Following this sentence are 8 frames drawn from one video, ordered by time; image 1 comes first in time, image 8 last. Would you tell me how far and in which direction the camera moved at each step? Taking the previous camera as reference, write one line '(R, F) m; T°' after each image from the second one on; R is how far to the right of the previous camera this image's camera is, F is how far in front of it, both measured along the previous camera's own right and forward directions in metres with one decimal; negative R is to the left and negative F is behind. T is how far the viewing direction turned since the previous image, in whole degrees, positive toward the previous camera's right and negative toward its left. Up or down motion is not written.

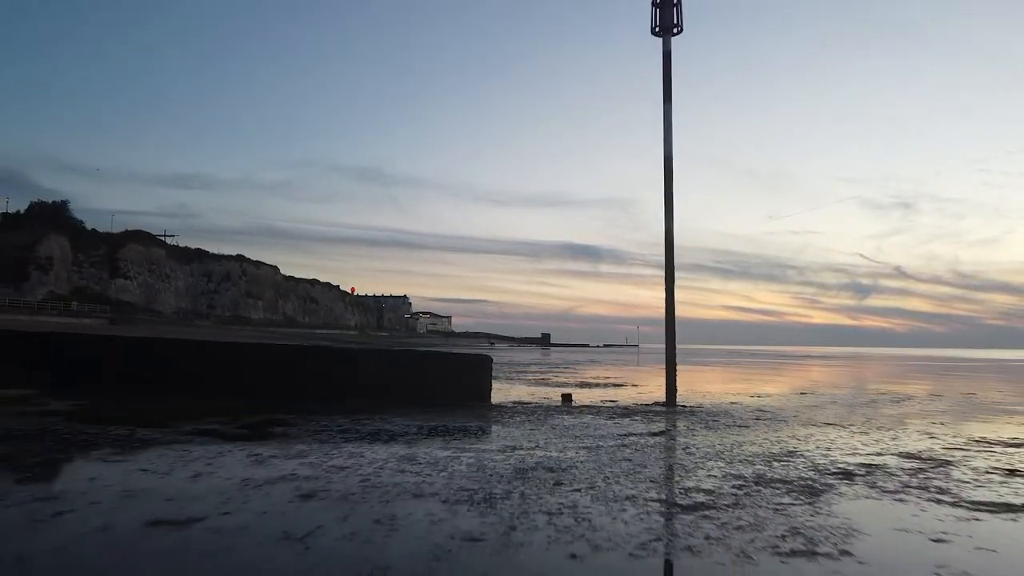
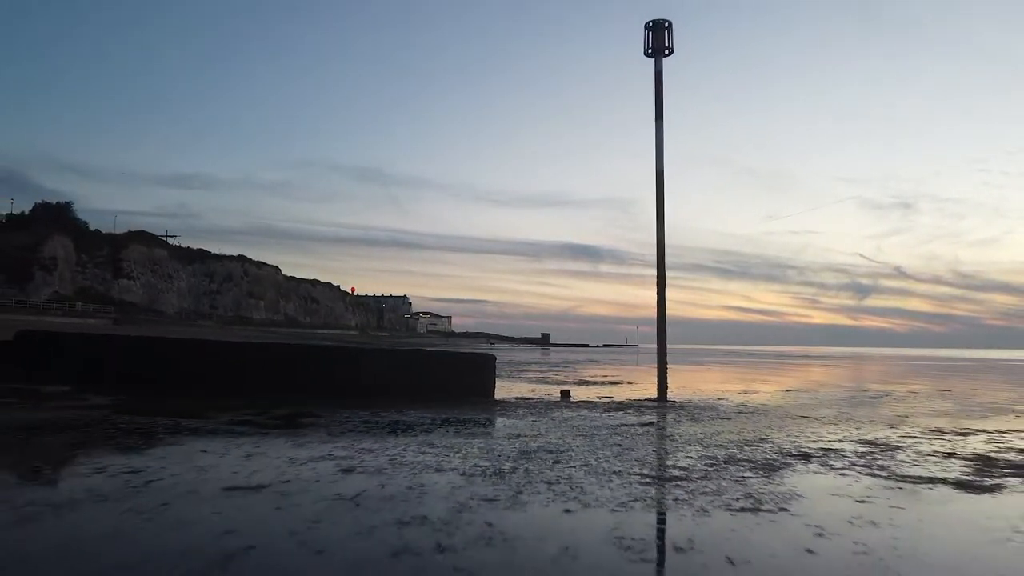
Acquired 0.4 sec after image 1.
(0.0, -0.6) m; 0°
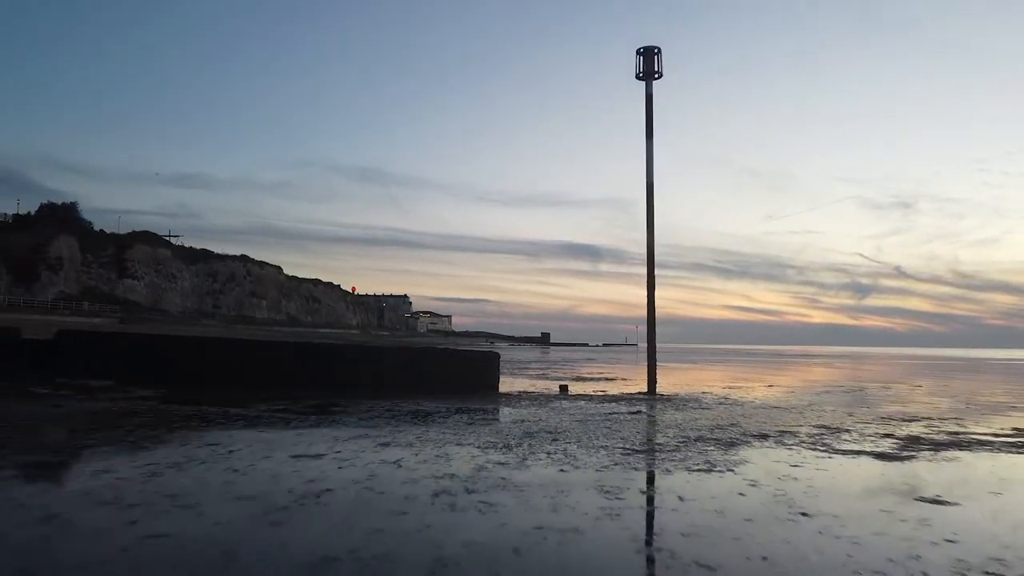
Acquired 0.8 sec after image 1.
(0.0, -0.8) m; 0°
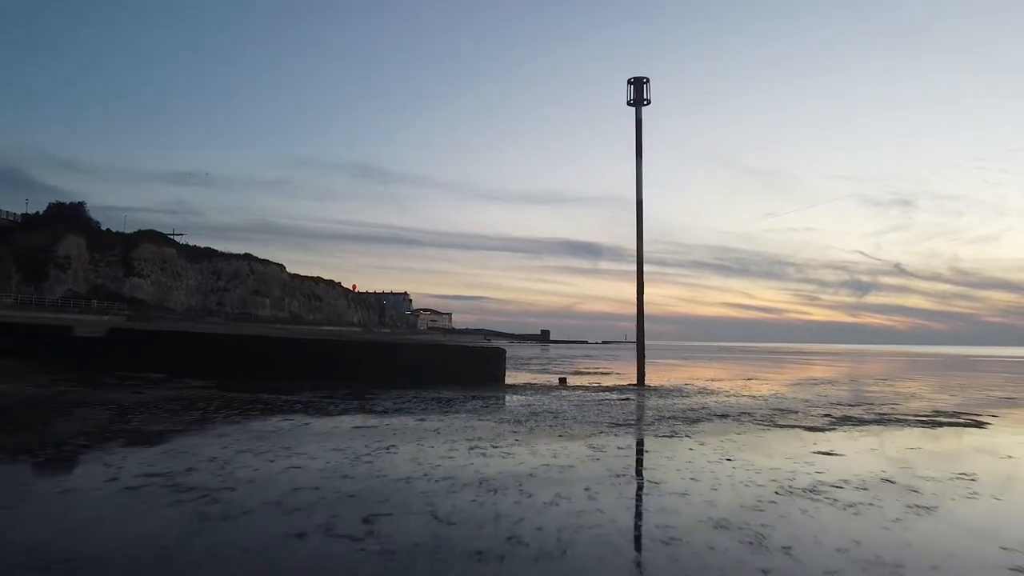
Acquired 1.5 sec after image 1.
(-0.1, -1.2) m; 0°
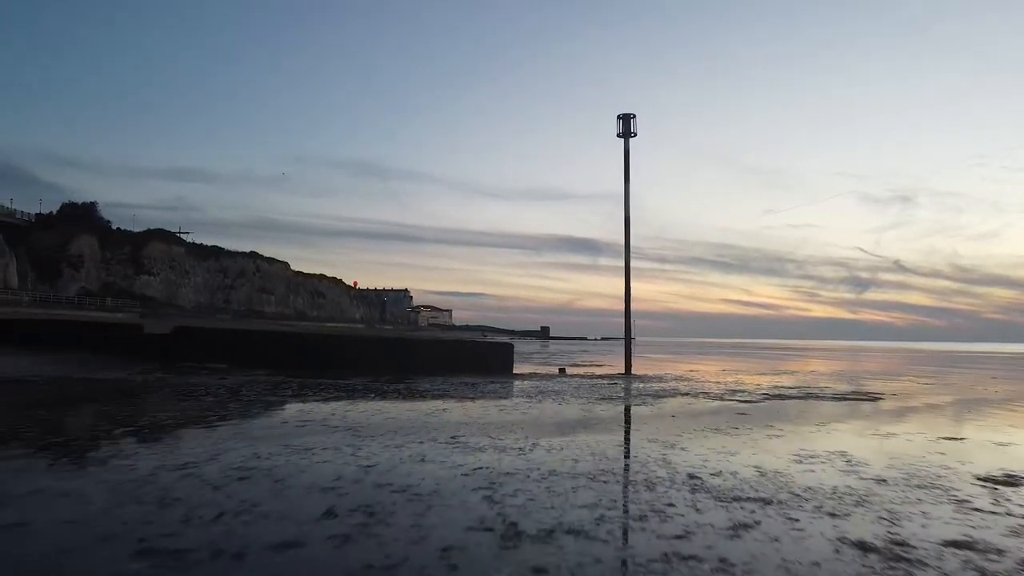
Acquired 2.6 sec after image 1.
(-0.1, -1.9) m; 0°
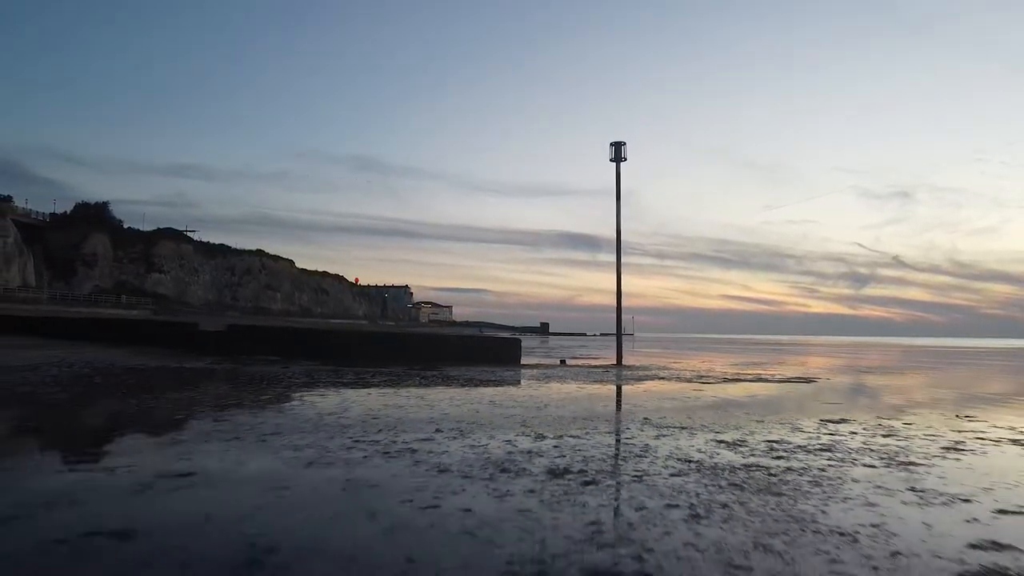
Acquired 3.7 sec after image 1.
(-0.2, -2.1) m; 0°
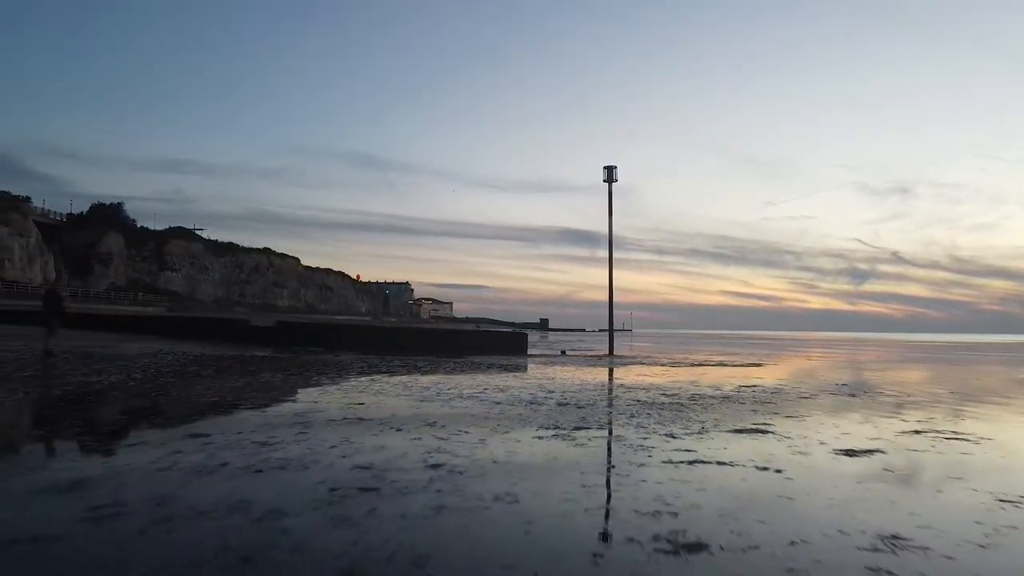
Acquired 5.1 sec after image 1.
(-0.2, -2.5) m; 0°
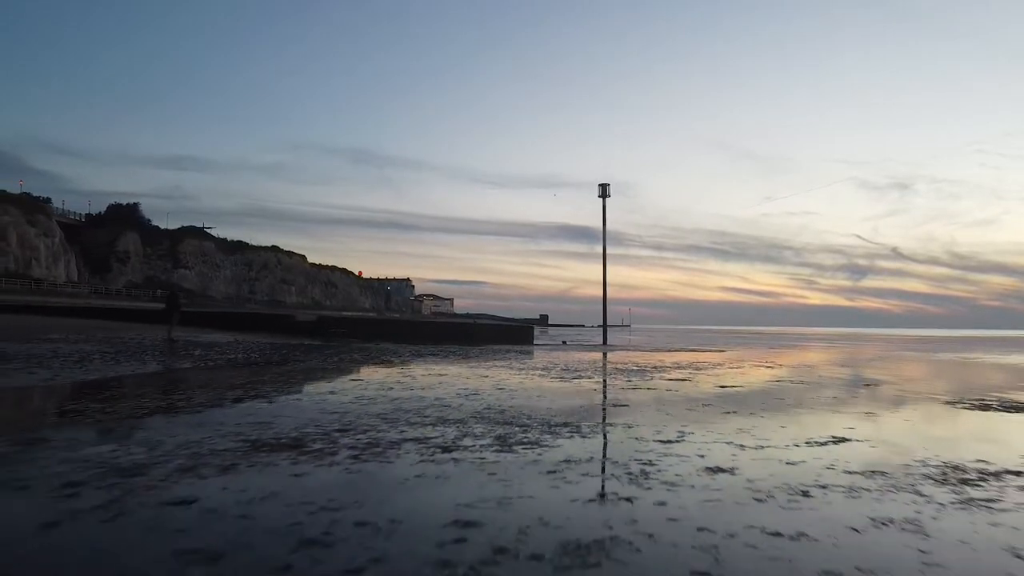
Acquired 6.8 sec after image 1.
(-0.3, -2.9) m; 0°
